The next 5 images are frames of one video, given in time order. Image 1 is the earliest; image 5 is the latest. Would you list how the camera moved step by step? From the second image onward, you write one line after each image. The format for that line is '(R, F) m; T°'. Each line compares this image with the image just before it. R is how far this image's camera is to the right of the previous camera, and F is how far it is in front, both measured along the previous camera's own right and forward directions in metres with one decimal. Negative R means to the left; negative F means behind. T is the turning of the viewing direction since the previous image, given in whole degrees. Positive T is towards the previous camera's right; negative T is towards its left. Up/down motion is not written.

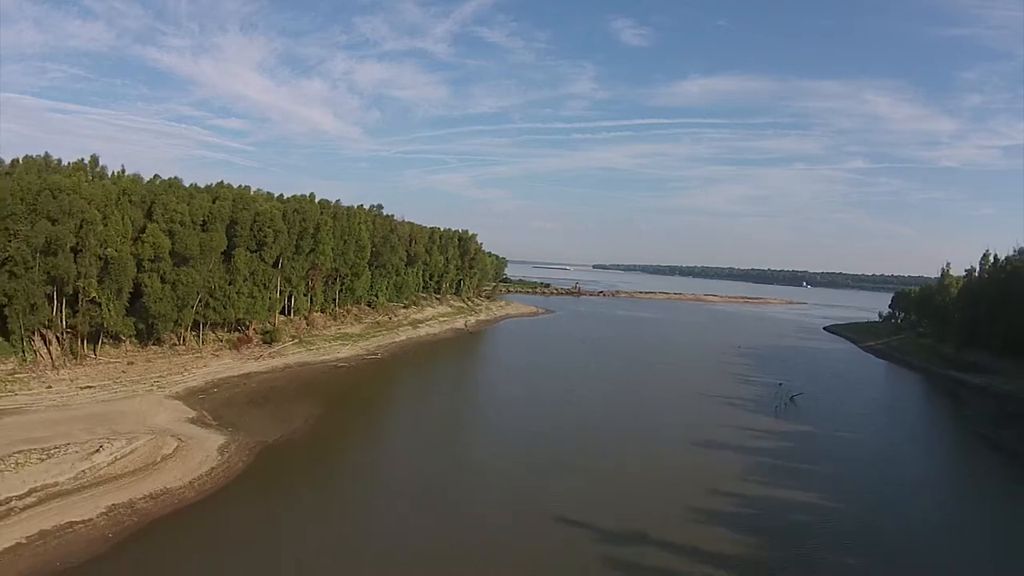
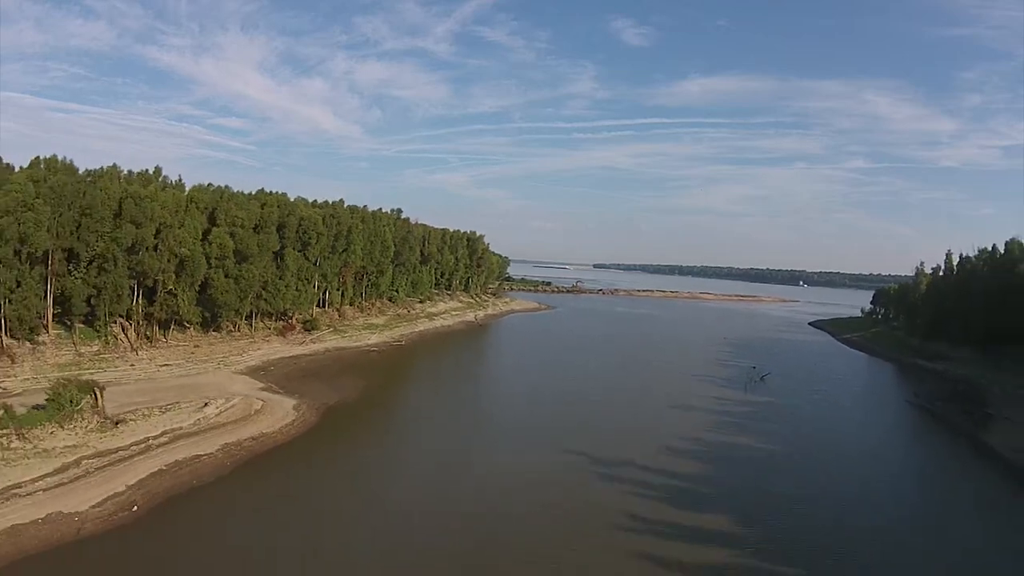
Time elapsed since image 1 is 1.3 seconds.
(-0.5, -4.7) m; 0°
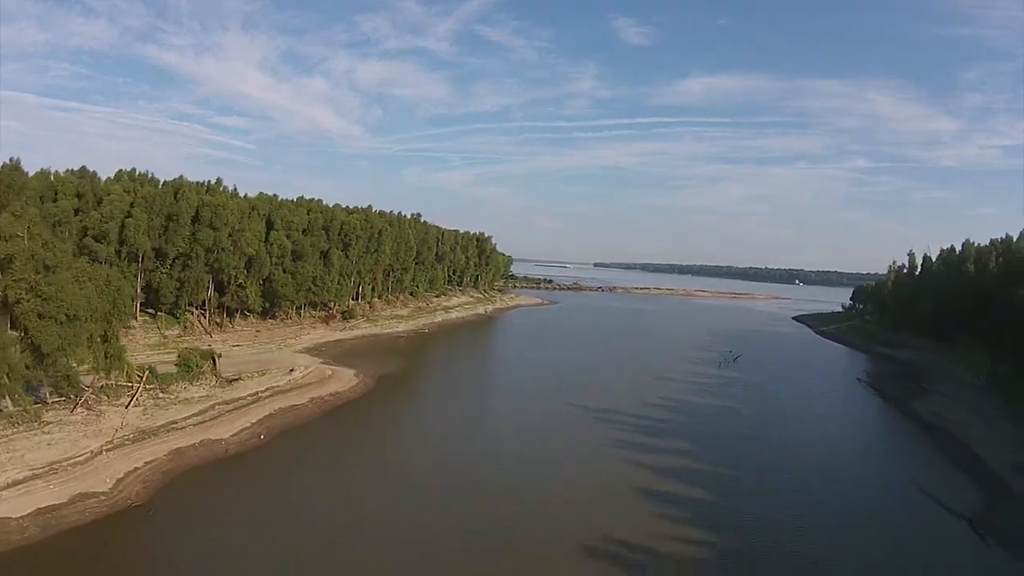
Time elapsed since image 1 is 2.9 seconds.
(-0.6, -6.1) m; 0°
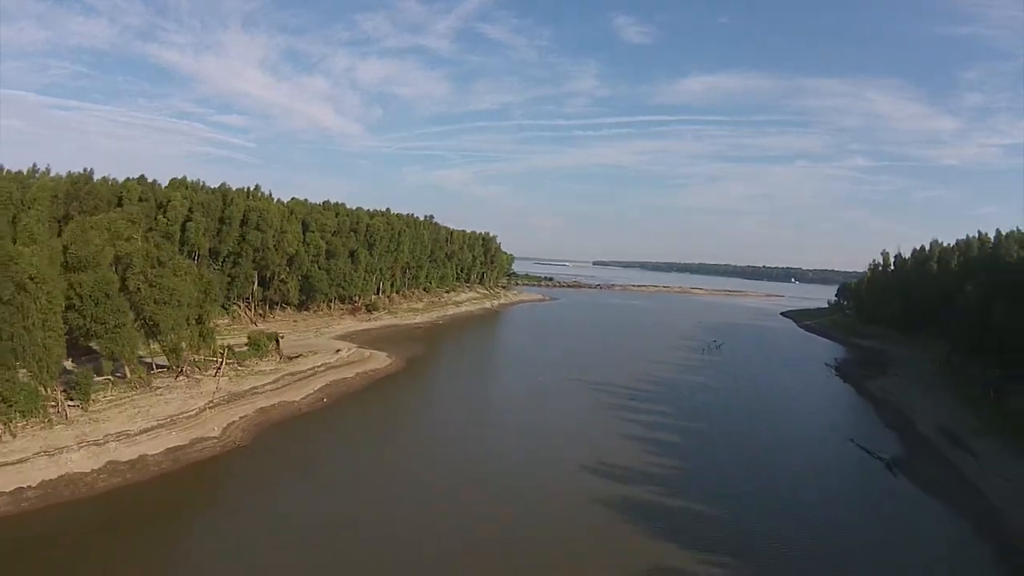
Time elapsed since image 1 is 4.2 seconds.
(-0.5, -5.0) m; 0°
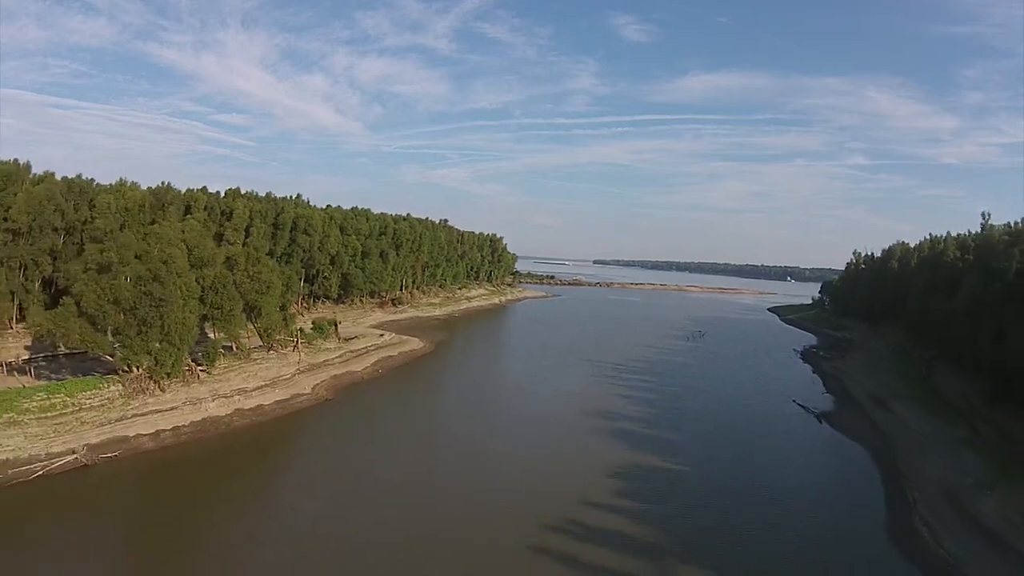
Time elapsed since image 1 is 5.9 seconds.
(-0.8, -6.8) m; 0°
